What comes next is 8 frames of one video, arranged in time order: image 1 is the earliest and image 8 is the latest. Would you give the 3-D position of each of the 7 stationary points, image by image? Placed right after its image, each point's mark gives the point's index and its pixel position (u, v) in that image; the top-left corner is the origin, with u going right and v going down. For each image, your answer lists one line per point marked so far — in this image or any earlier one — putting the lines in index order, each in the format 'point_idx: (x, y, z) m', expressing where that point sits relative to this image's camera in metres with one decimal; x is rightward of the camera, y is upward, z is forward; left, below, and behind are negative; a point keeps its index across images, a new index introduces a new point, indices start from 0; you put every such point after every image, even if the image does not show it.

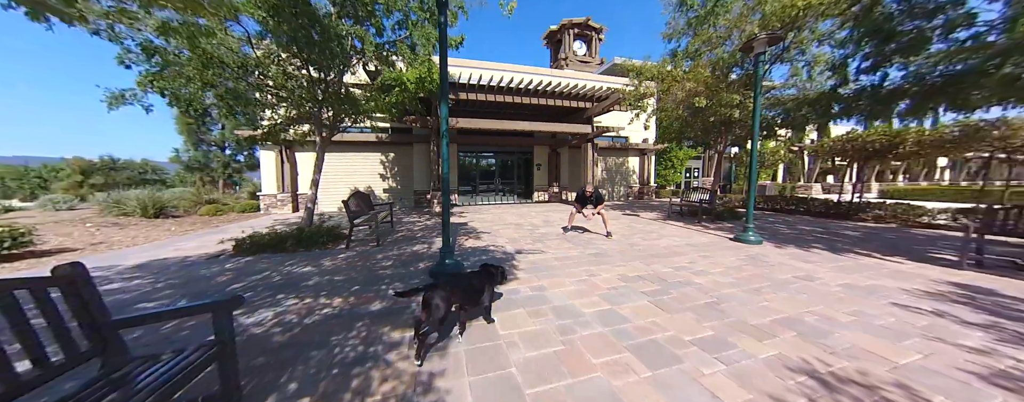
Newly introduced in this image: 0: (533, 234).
0: (+0.4, -0.7, +5.5) m
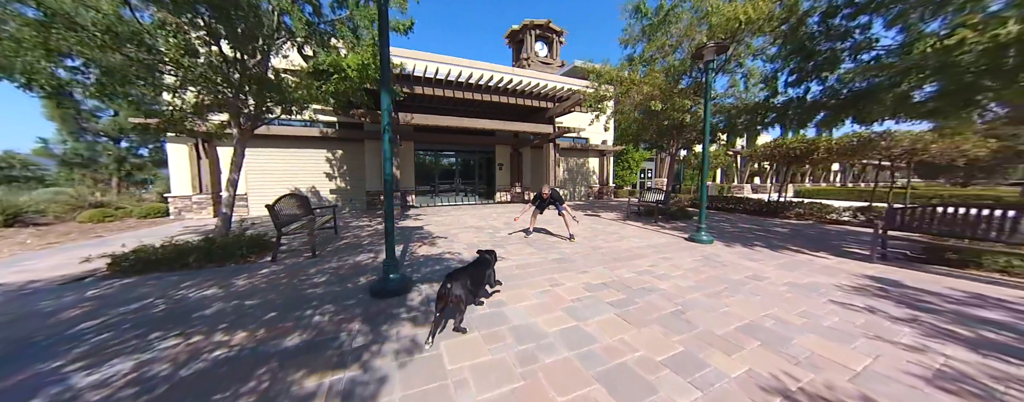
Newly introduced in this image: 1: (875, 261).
0: (-0.3, -0.8, +5.2) m
1: (+5.4, -0.9, +3.8) m
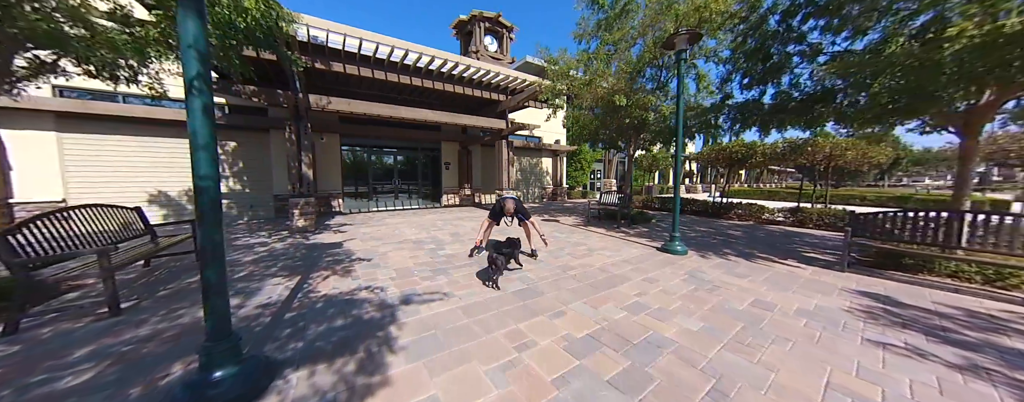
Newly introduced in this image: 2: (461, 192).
0: (-1.2, -0.9, +4.0) m
1: (+4.7, -1.0, +3.7) m
2: (-2.4, +0.4, +12.0) m
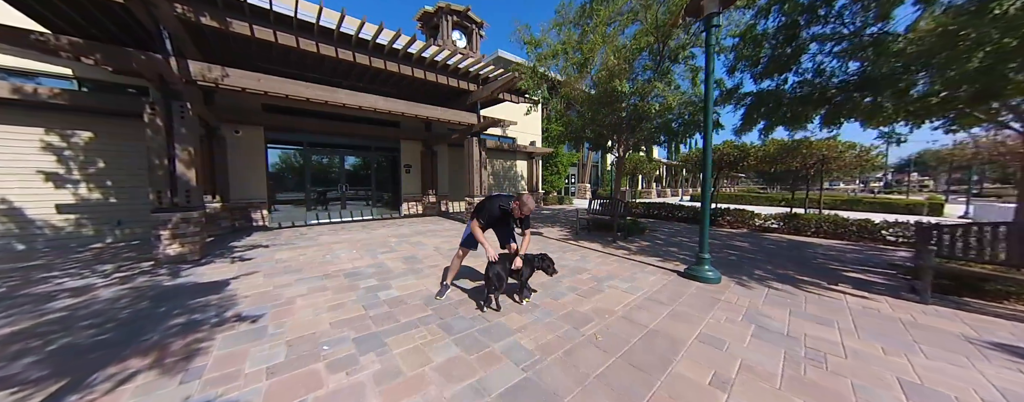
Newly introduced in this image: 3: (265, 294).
0: (-1.4, -1.1, +2.6) m
1: (+4.5, -1.1, +2.9) m
2: (-3.5, +0.1, +10.3) m
3: (-2.8, -1.0, +3.0) m
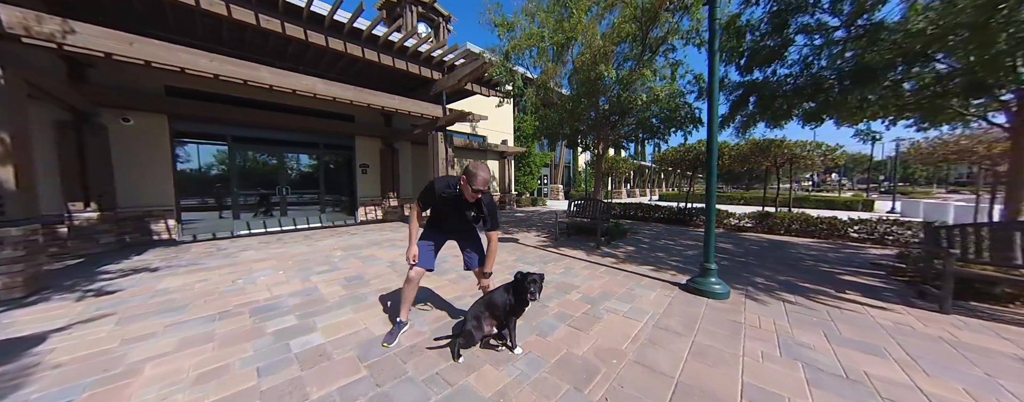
0: (-1.5, -1.1, +1.7) m
1: (+4.3, -1.1, +2.6) m
2: (-4.5, -0.1, +9.2) m
3: (-3.0, -1.1, +1.9) m
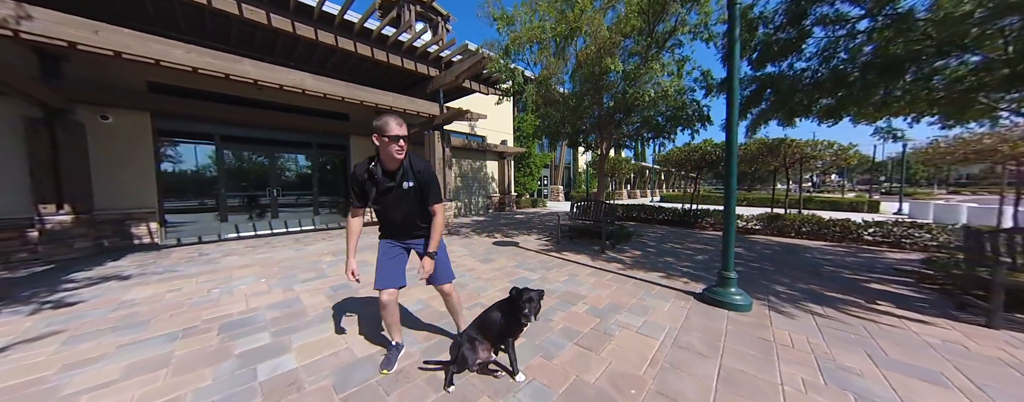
0: (-1.5, -1.2, +1.4) m
1: (+4.3, -1.1, +2.4) m
2: (-4.5, -0.1, +8.9) m
3: (-3.0, -1.2, +1.6) m
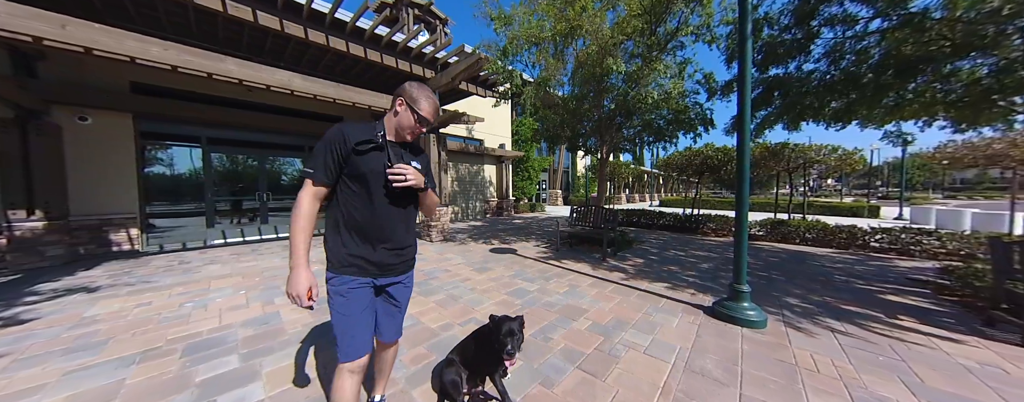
0: (-1.6, -1.2, +1.2) m
1: (+4.3, -1.2, +2.2) m
2: (-4.6, -0.3, +8.7) m
3: (-3.1, -1.2, +1.4) m
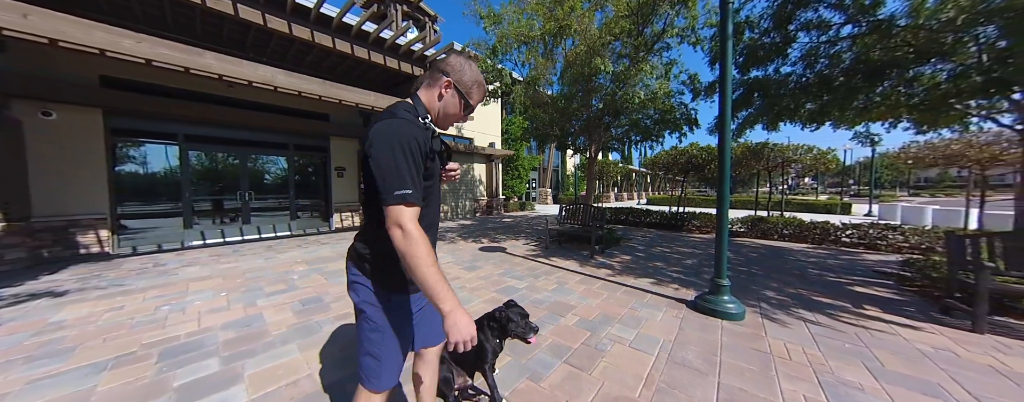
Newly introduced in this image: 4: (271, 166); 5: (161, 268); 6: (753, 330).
0: (-1.6, -1.2, +1.1) m
1: (+4.2, -1.1, +2.4) m
2: (-4.9, -0.3, +8.5) m
3: (-3.1, -1.2, +1.3) m
4: (-6.5, +0.9, +6.8) m
5: (-5.7, -1.1, +4.2) m
6: (+2.1, -1.1, +2.3) m
